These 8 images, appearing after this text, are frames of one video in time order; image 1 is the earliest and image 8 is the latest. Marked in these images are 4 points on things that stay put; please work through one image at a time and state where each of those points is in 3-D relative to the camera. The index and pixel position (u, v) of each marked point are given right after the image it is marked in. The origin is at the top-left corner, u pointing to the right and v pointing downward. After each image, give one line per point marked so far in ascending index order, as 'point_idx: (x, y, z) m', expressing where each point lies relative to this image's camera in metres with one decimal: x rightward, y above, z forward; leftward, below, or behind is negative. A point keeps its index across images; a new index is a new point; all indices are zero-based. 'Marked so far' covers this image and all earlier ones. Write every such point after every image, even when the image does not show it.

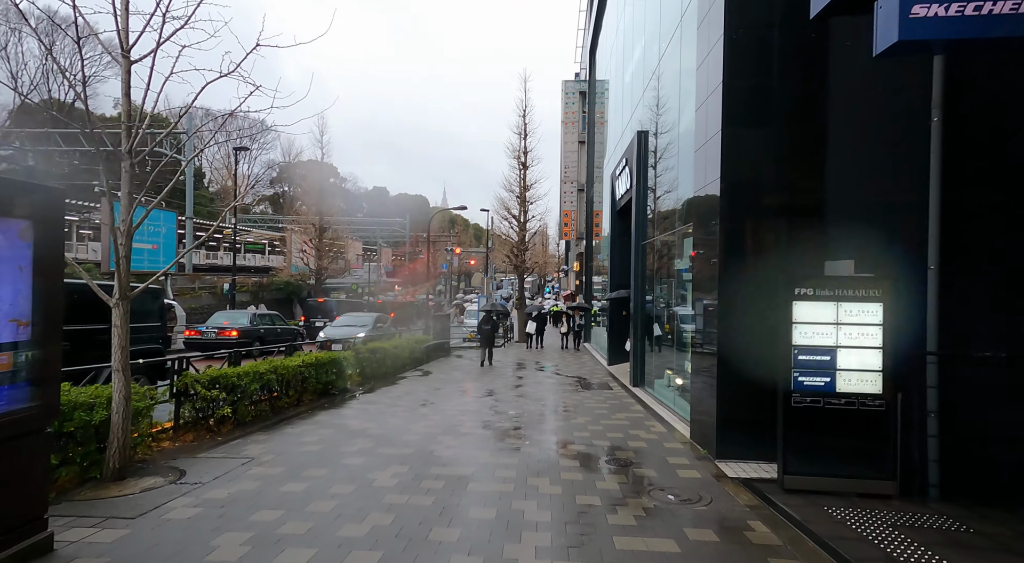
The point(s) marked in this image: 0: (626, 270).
0: (+3.5, +0.4, +19.2) m
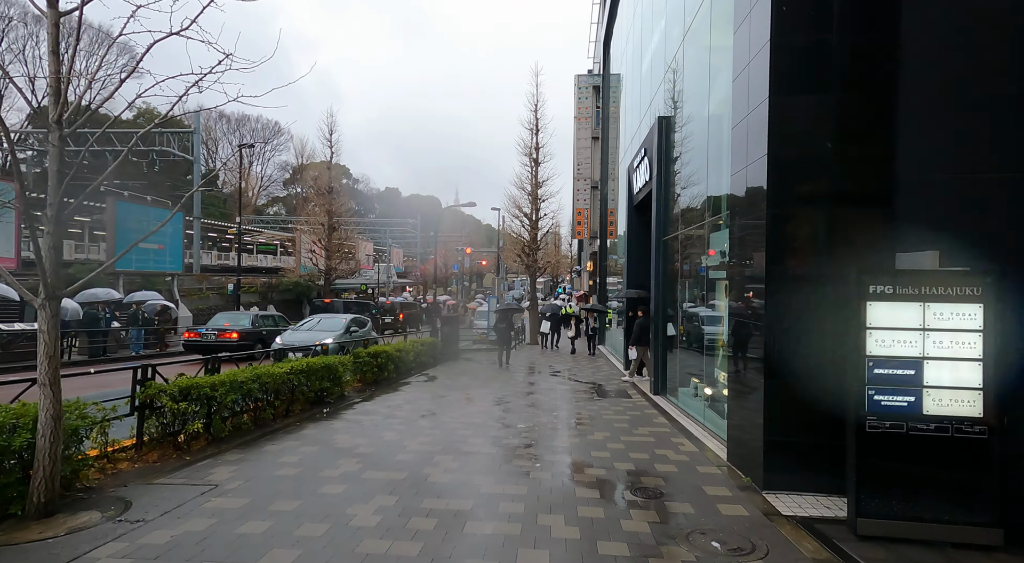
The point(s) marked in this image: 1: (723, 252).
0: (+3.9, +0.4, +18.1) m
1: (+3.4, +0.4, +9.9) m
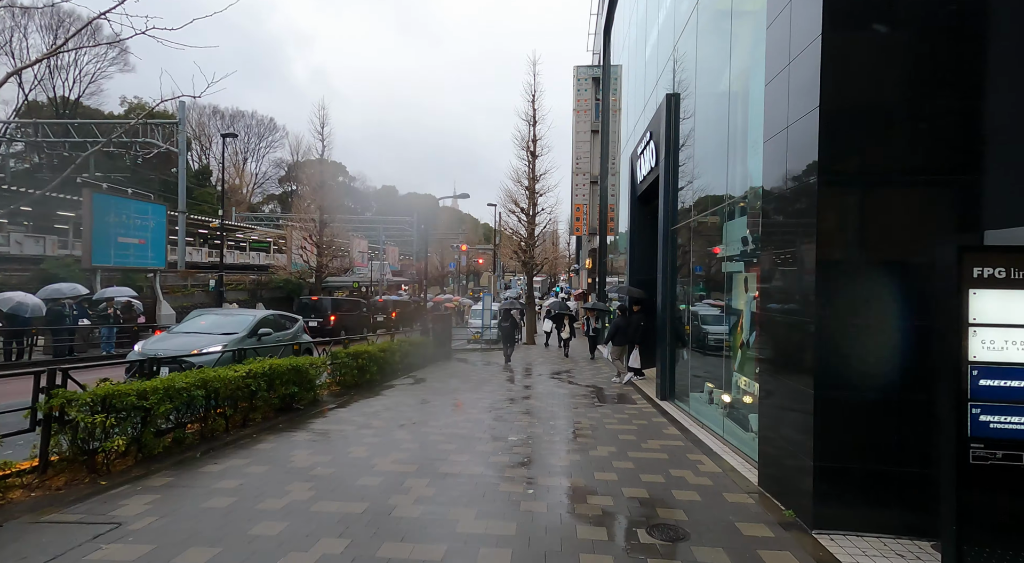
0: (+3.7, +0.5, +17.0) m
1: (+3.3, +0.5, +8.7) m
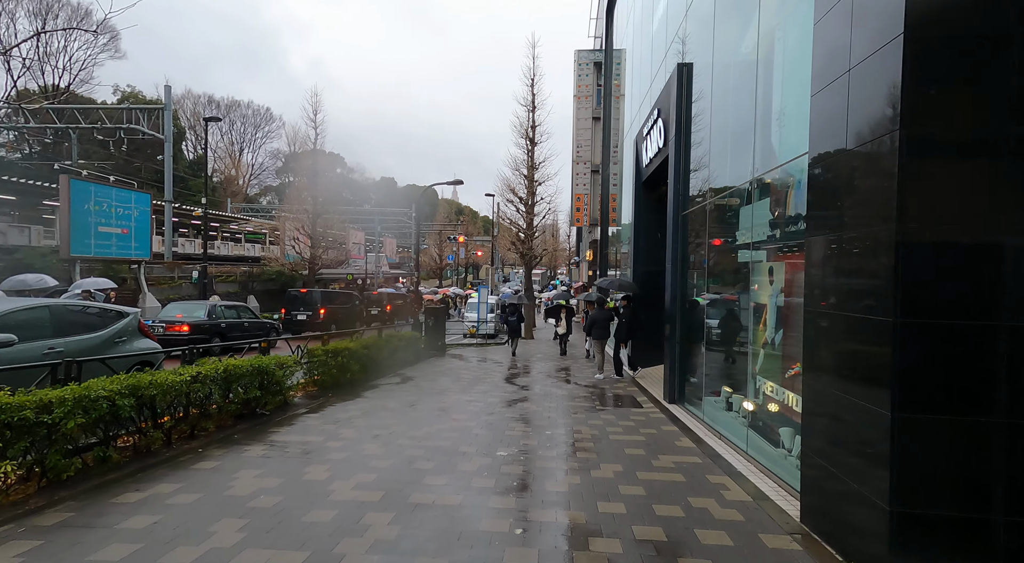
0: (+3.6, +0.7, +15.8) m
1: (+3.2, +0.7, +7.6) m
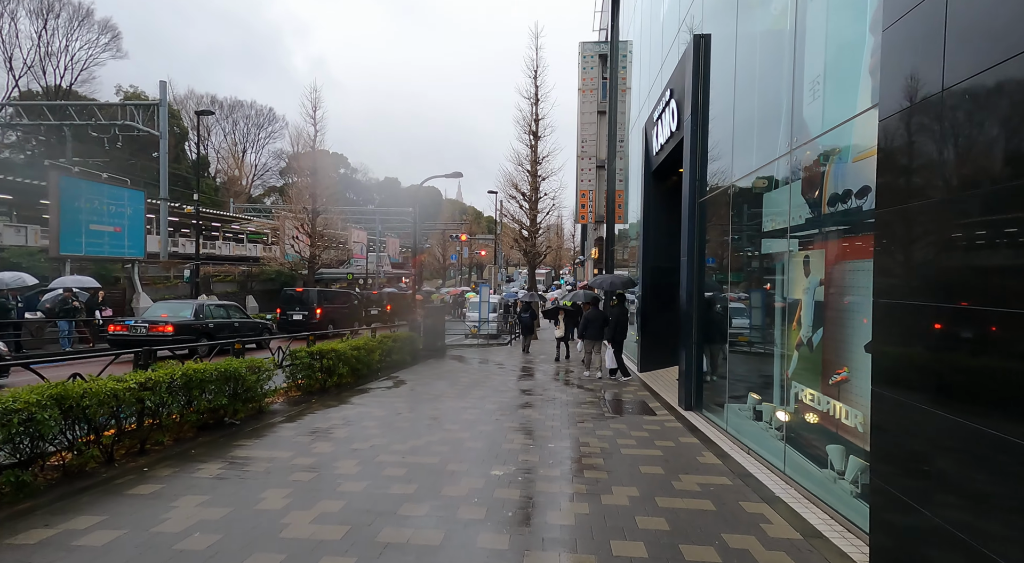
0: (+3.6, +0.8, +14.8) m
1: (+3.1, +0.8, +6.6) m
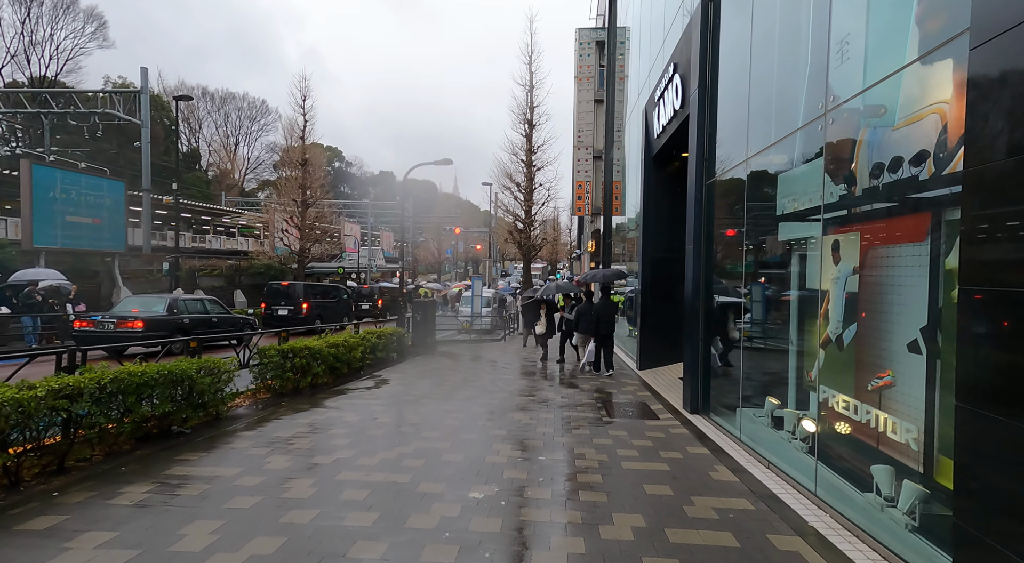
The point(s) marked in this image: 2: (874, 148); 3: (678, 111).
0: (+3.4, +1.0, +13.9) m
1: (+3.0, +0.9, +5.7) m
2: (+3.0, +1.1, +5.2) m
3: (+2.8, +2.9, +10.6) m
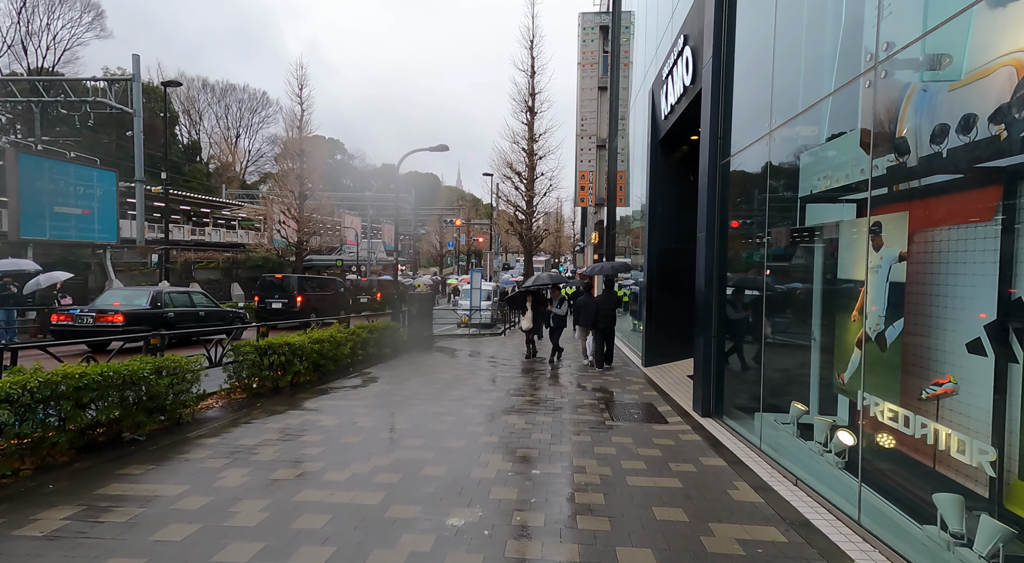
0: (+3.4, +1.2, +13.1) m
1: (+2.9, +1.0, +4.9) m
2: (+2.9, +1.2, +4.4) m
3: (+2.8, +3.1, +9.8) m
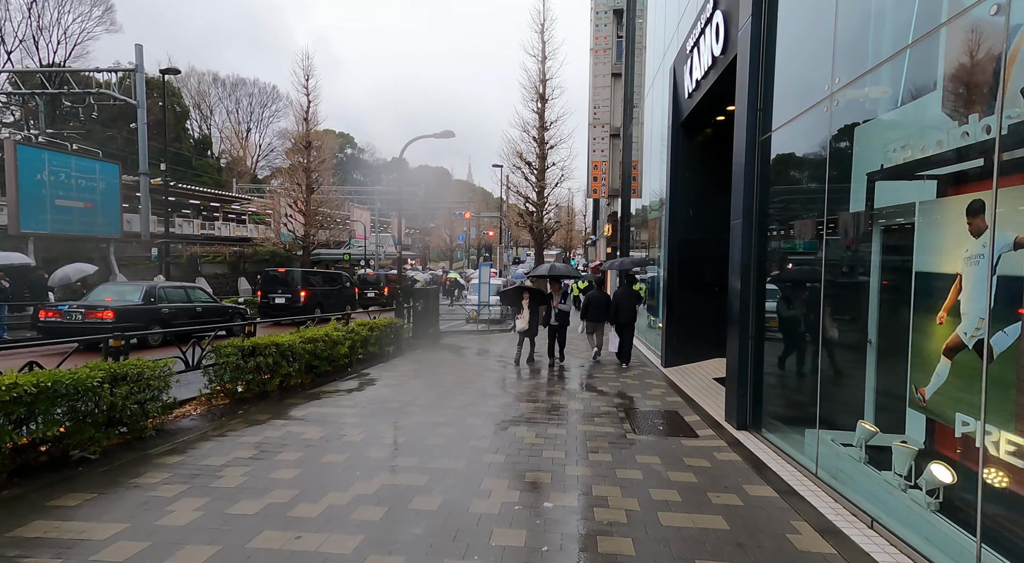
0: (+3.6, +1.3, +12.1) m
1: (+2.9, +1.0, +3.9) m
2: (+3.0, +1.2, +3.4) m
3: (+2.9, +3.2, +8.8) m
